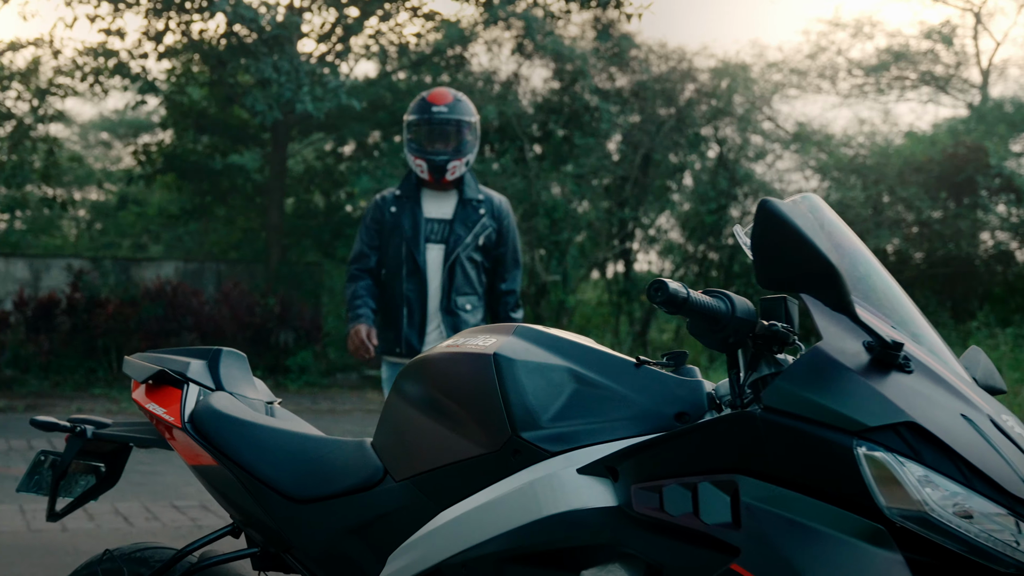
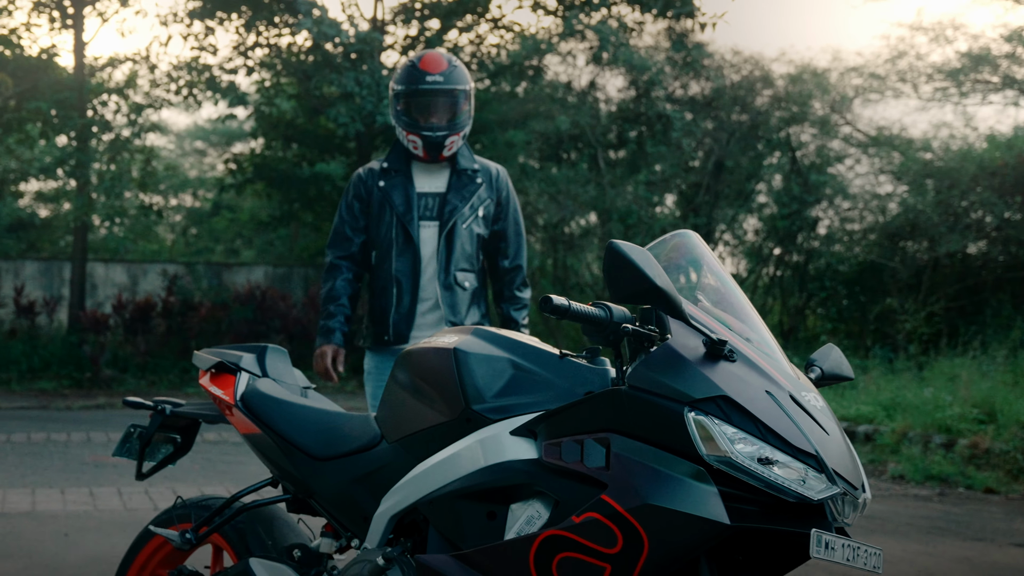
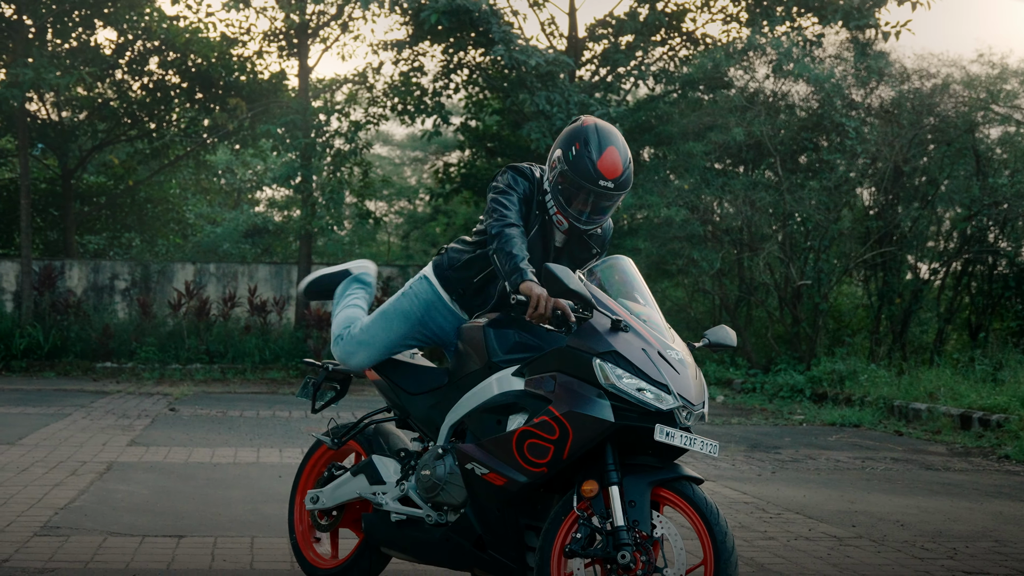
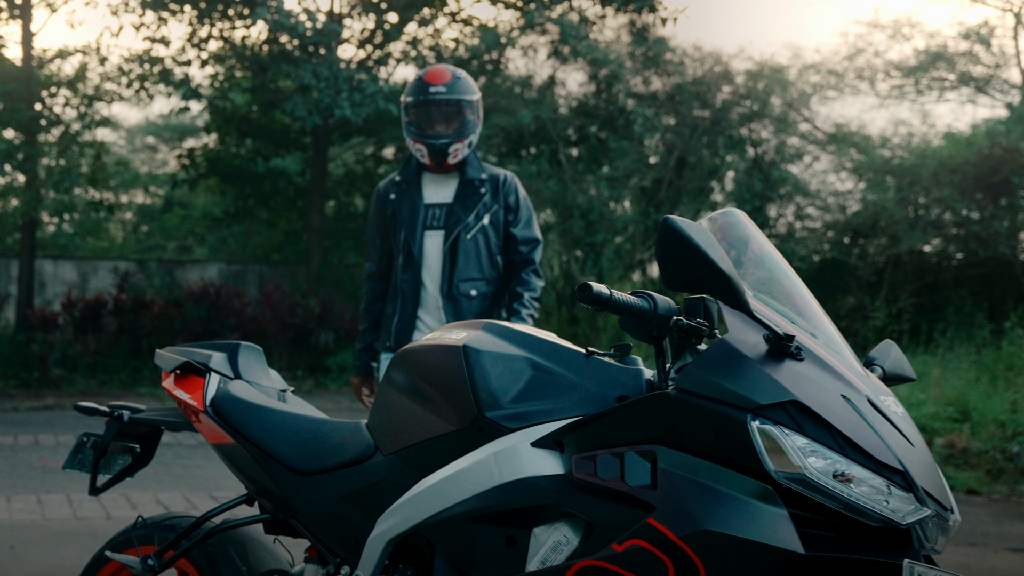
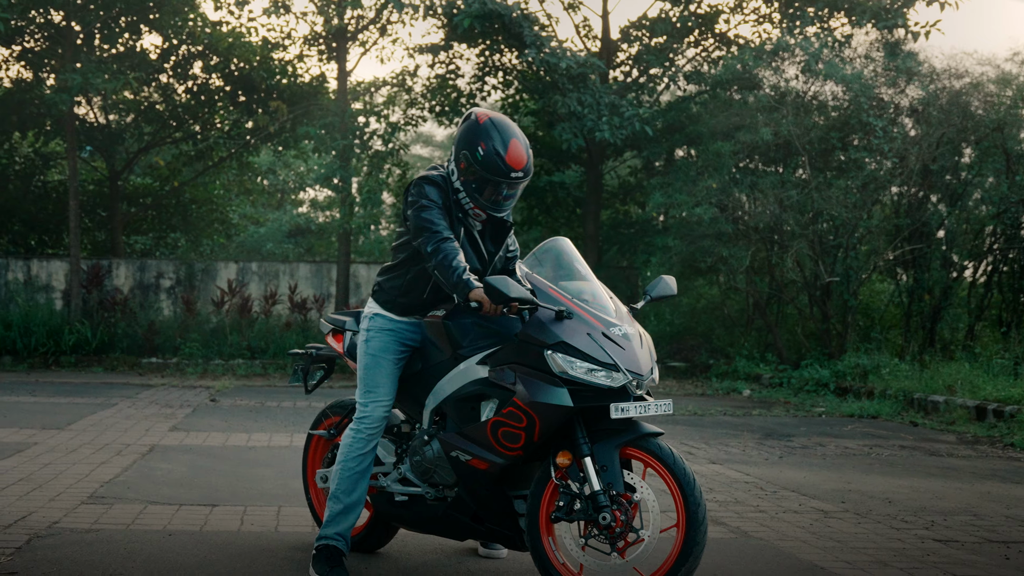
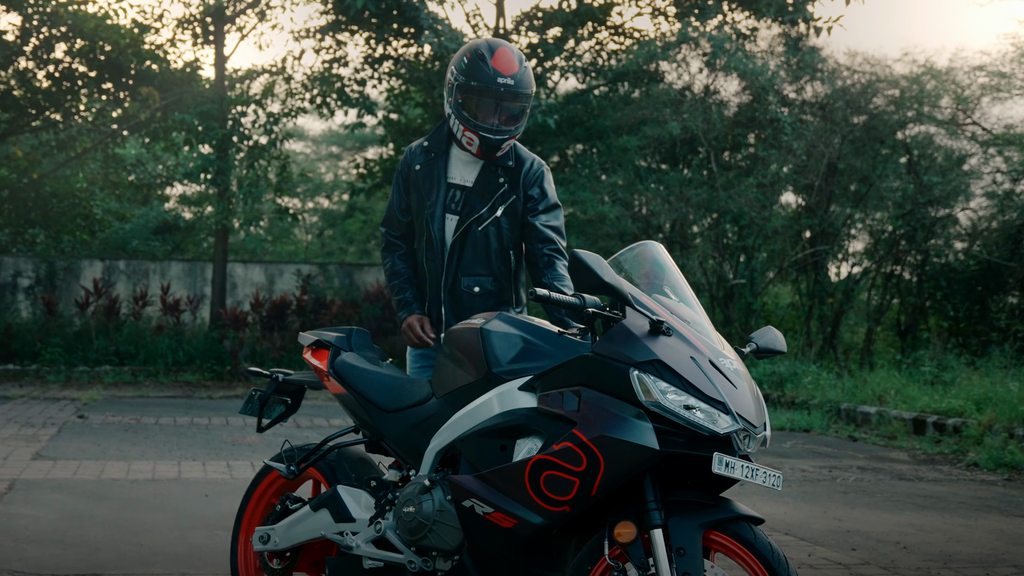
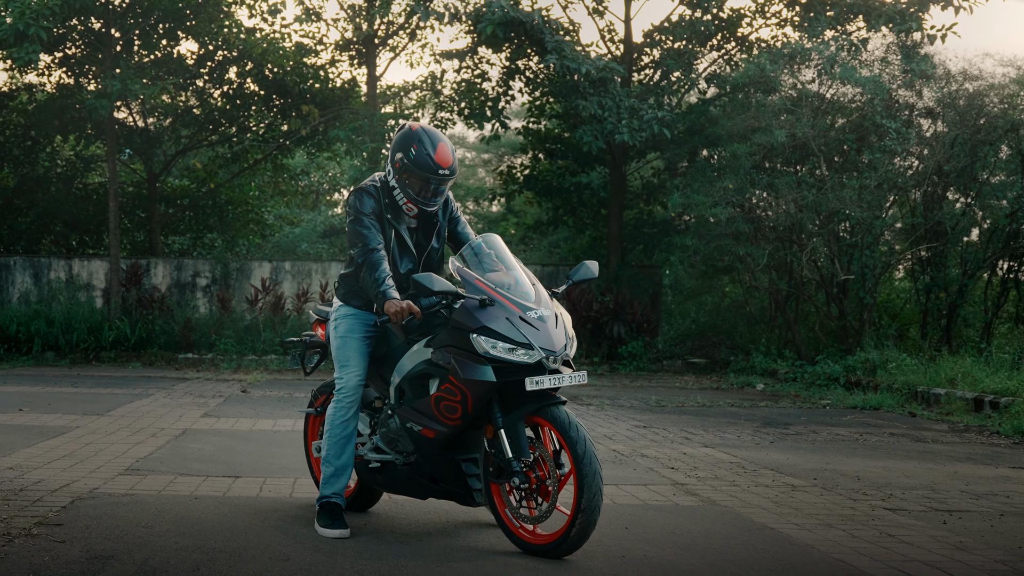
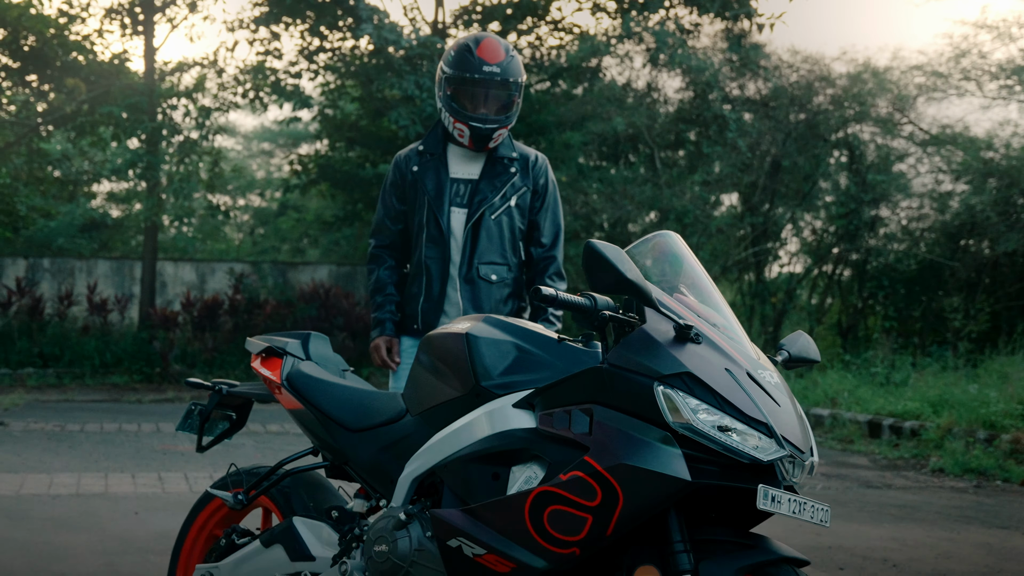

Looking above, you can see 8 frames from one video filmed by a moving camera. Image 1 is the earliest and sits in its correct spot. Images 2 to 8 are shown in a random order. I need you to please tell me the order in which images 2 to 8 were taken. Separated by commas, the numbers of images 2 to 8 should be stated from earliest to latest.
4, 2, 8, 6, 3, 5, 7
